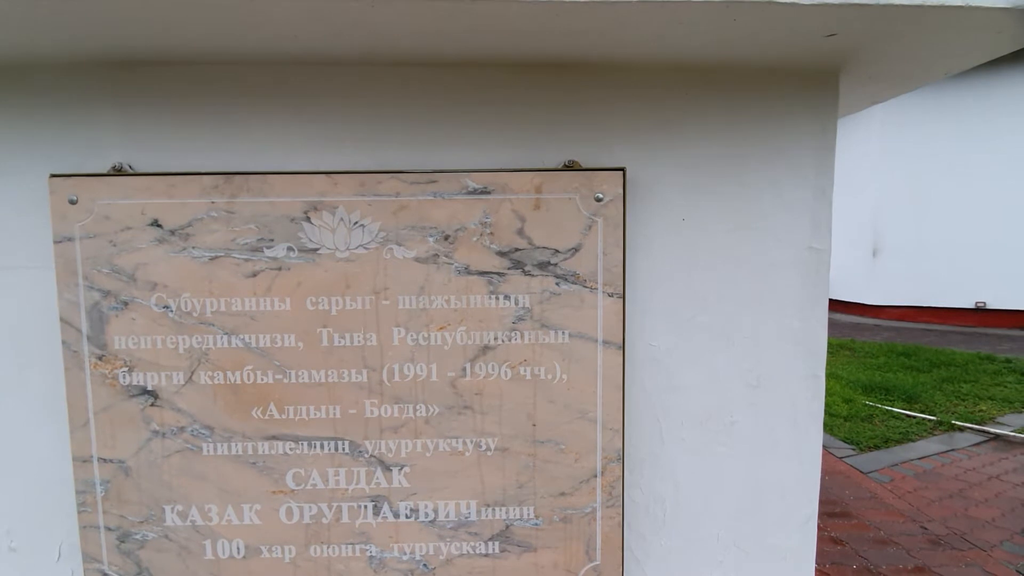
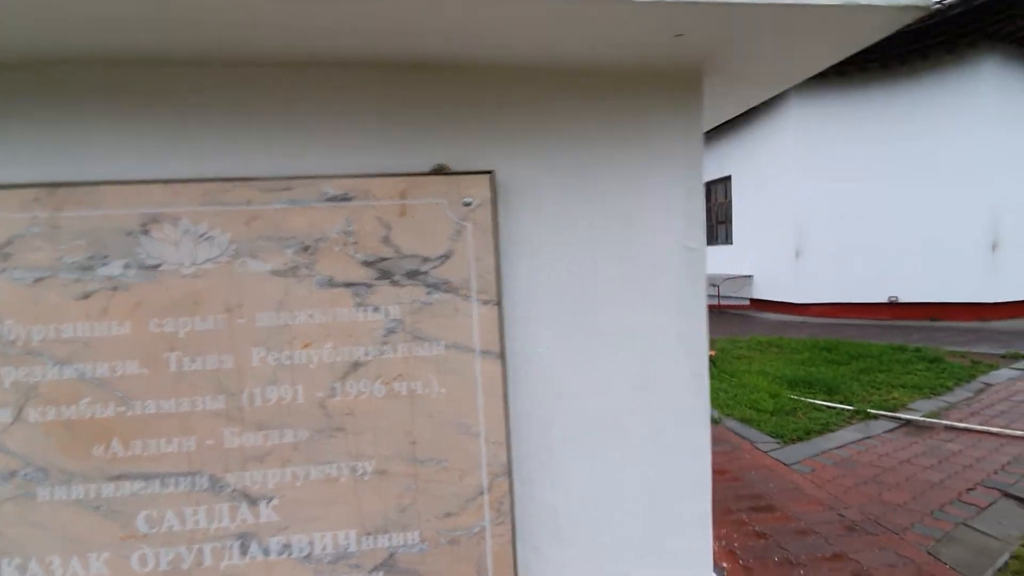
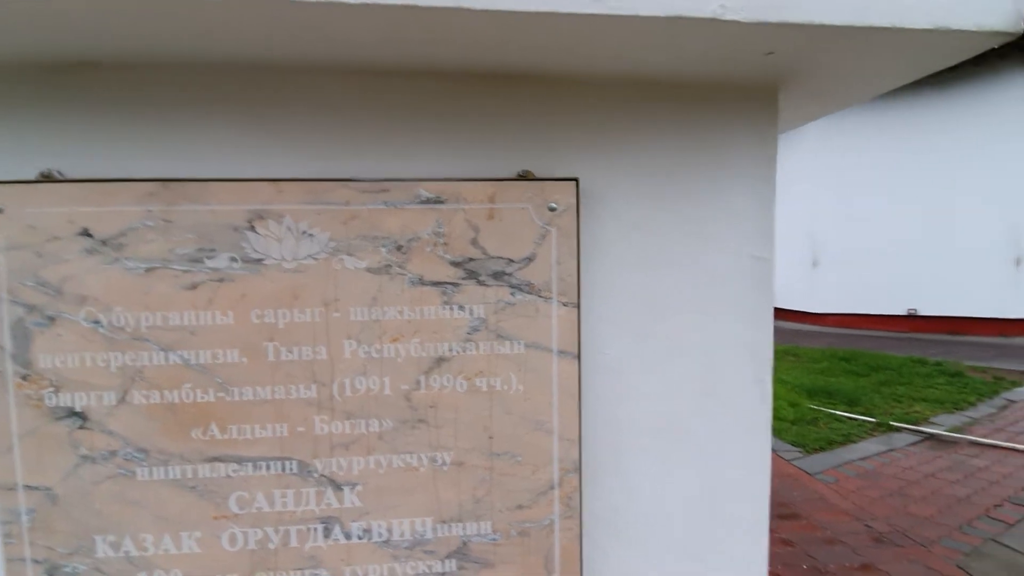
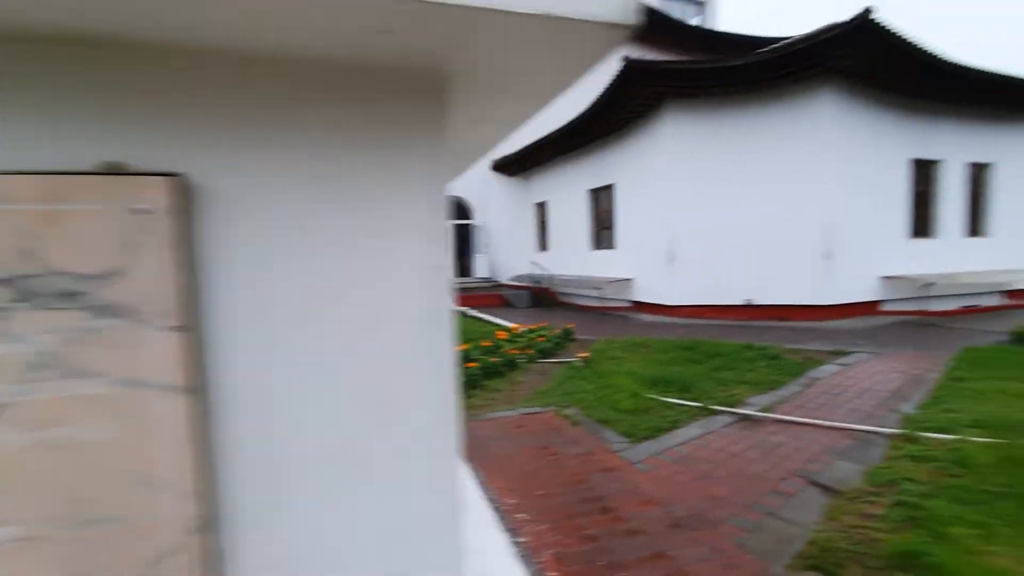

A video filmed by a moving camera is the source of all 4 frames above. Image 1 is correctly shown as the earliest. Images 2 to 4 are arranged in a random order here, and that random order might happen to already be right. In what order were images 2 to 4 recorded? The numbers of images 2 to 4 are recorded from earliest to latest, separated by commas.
3, 2, 4
